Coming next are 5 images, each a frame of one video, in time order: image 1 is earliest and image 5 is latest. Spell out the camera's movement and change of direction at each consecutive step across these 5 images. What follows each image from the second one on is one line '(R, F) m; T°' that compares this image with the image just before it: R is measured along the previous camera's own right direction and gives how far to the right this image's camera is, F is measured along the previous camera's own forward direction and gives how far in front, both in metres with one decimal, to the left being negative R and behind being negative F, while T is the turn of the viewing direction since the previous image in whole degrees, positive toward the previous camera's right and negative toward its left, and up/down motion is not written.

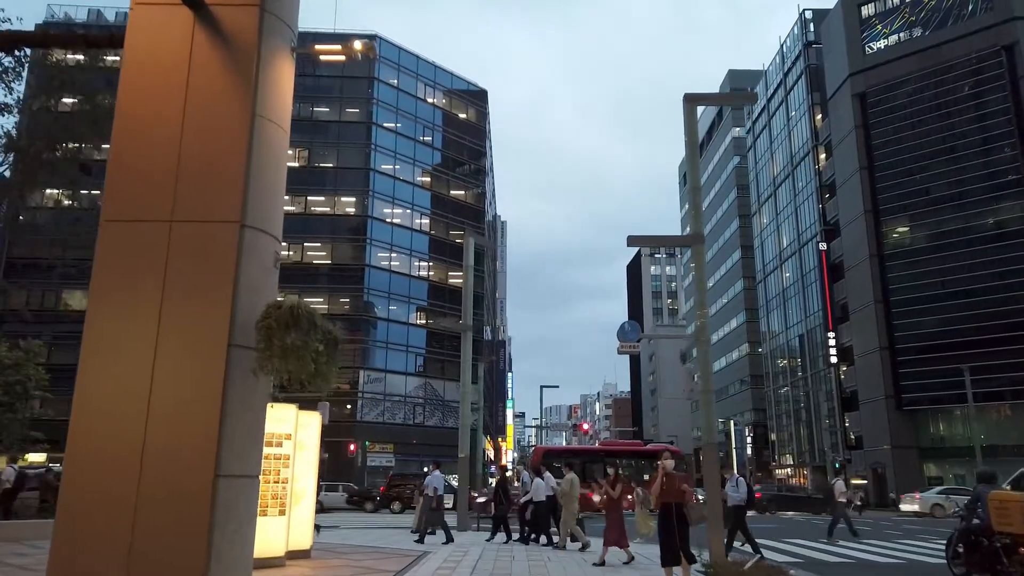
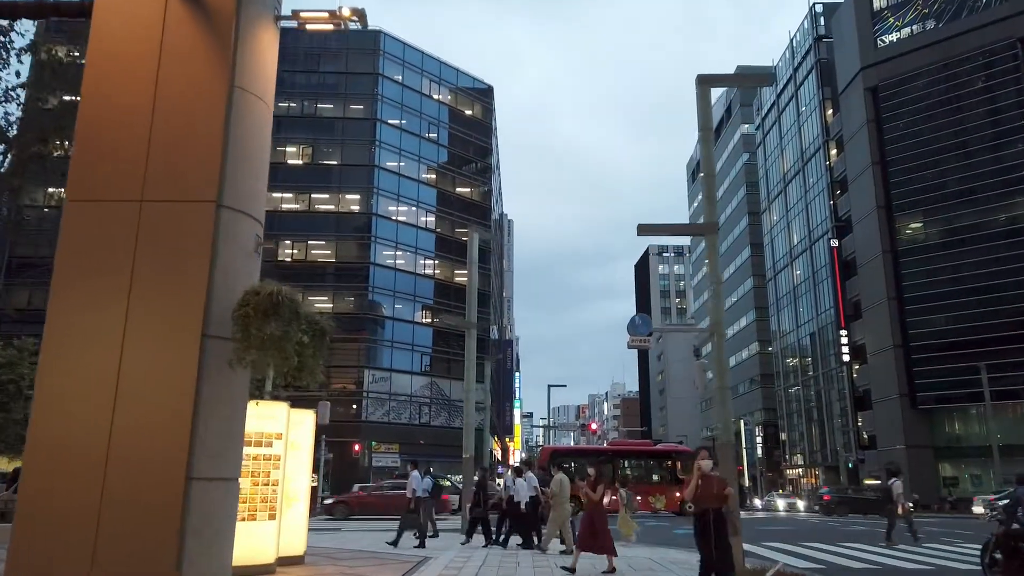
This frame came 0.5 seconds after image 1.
(+0.1, +0.7) m; -1°
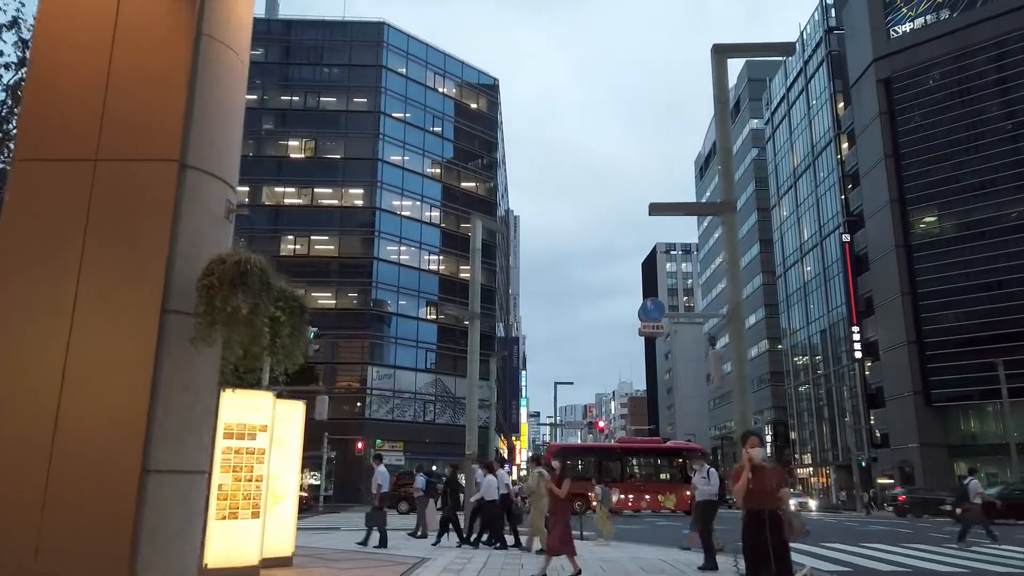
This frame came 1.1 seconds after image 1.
(+0.1, +0.8) m; -1°
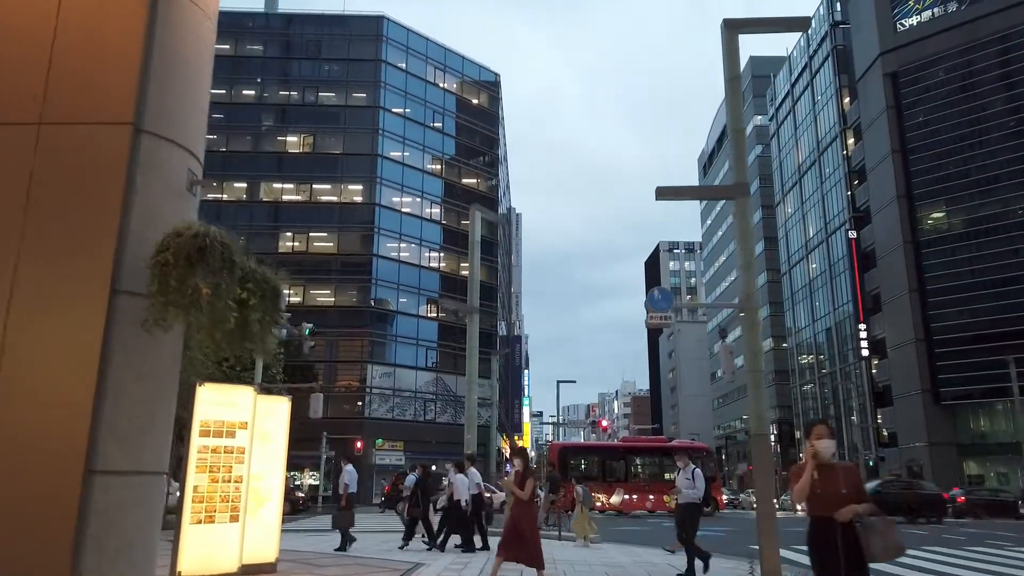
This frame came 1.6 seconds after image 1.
(+0.1, +0.7) m; 0°
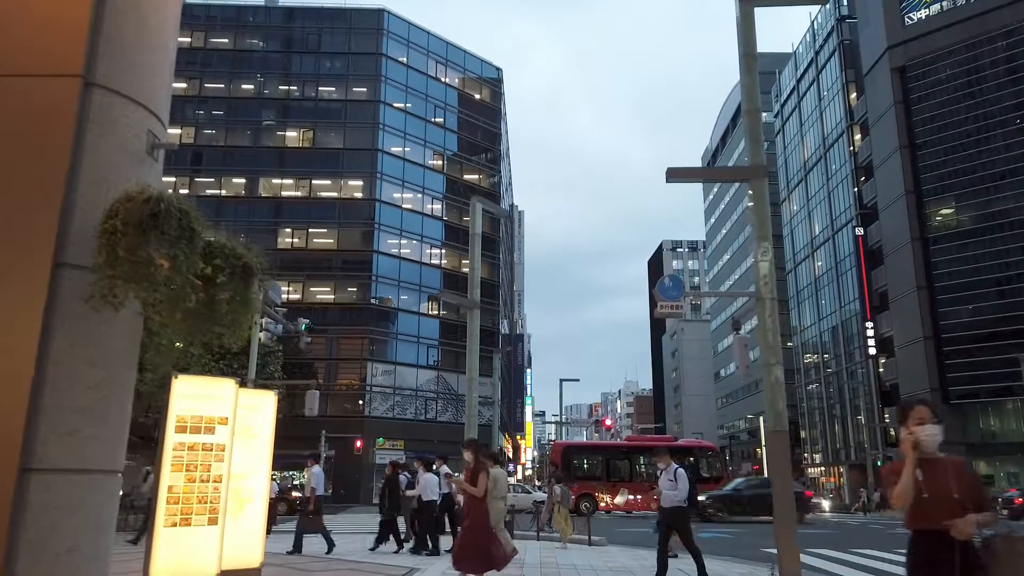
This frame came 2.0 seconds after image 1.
(0.0, +0.7) m; 0°
